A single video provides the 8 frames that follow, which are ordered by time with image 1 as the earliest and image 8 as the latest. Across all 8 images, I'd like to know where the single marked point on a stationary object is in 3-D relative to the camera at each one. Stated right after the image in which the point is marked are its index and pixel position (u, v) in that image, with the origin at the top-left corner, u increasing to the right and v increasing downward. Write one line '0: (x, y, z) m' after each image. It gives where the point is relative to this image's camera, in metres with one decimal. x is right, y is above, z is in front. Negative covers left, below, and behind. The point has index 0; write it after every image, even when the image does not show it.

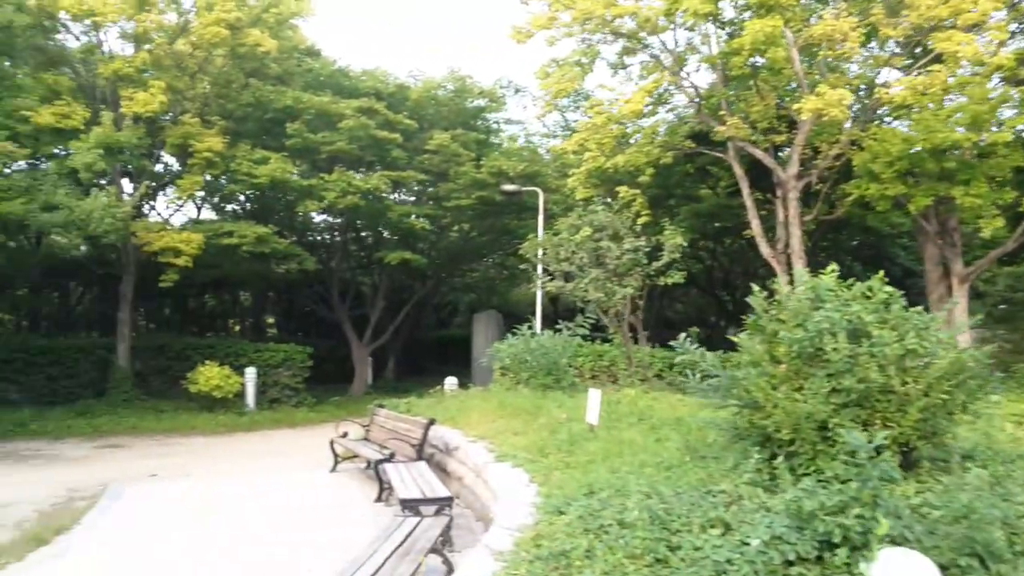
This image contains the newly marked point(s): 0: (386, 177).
0: (-2.7, +2.4, +17.1) m
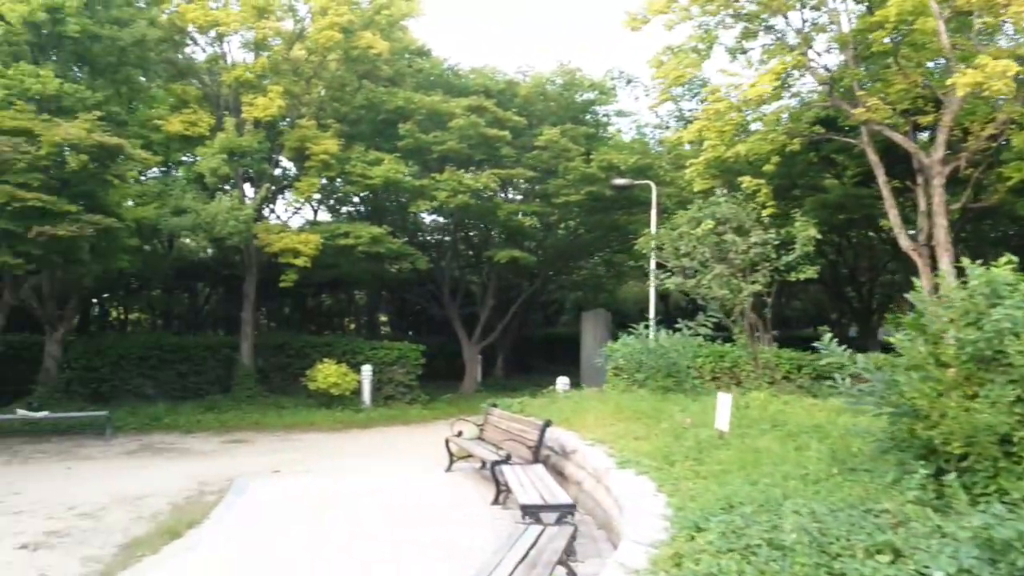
0: (-0.2, +2.5, +16.9) m
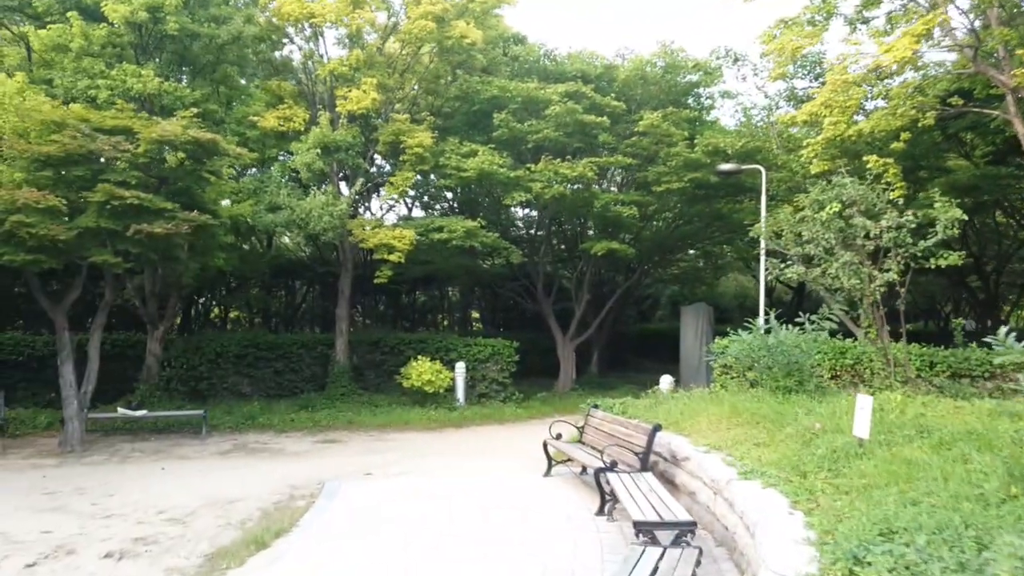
0: (+1.8, +2.6, +16.1) m
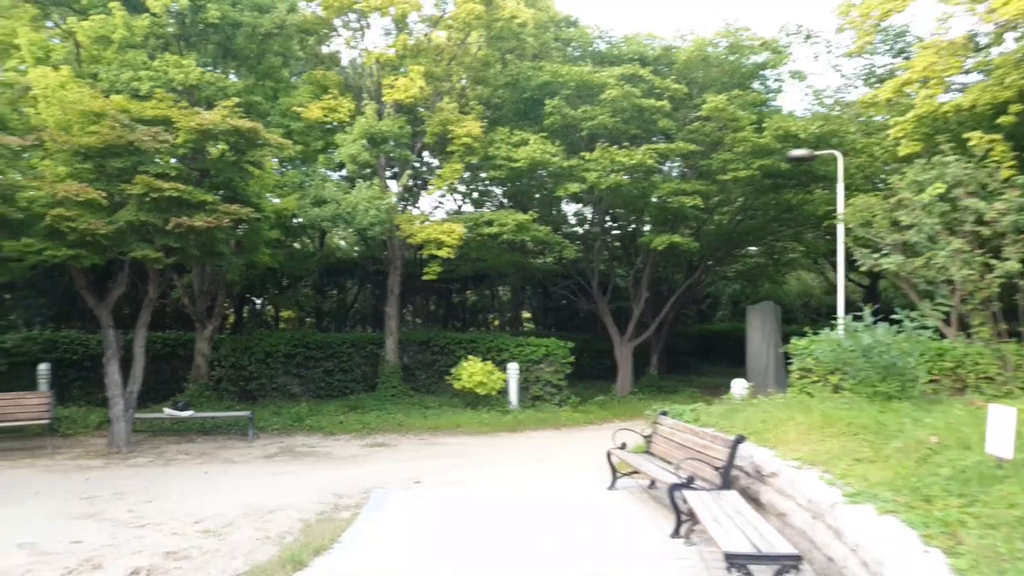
0: (+2.8, +2.7, +15.2) m
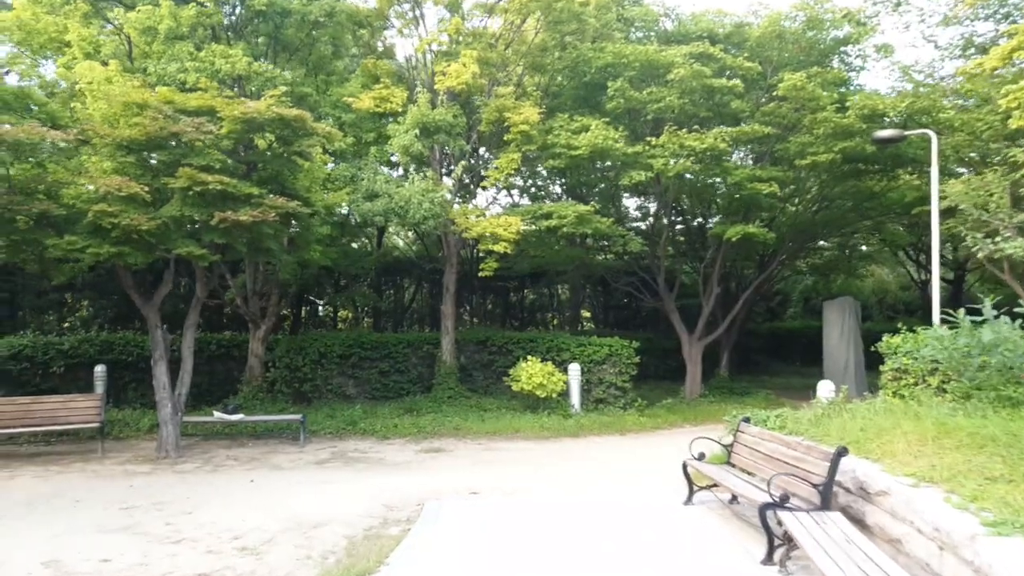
0: (+3.9, +2.8, +14.1) m
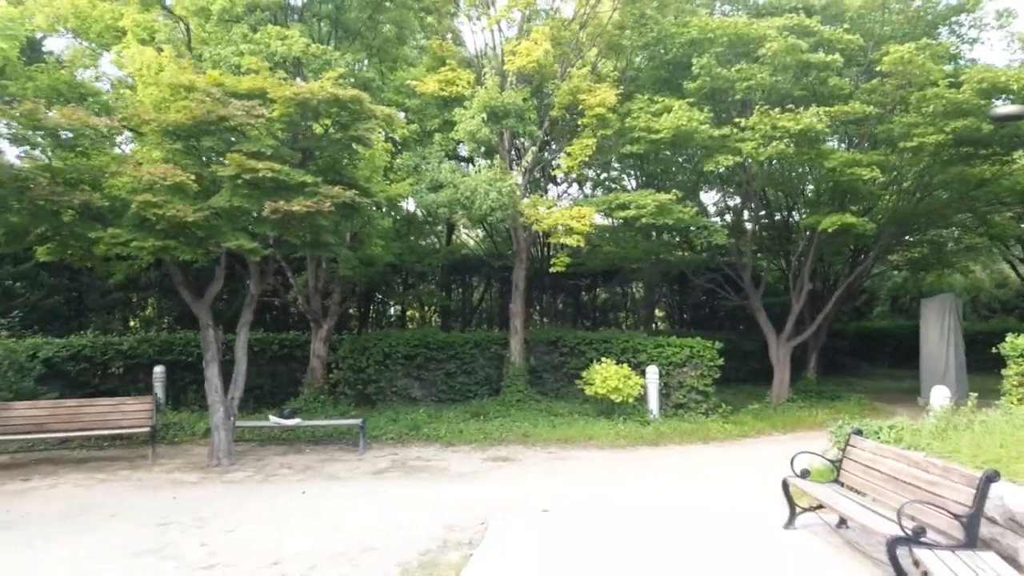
0: (+5.1, +2.9, +12.7) m
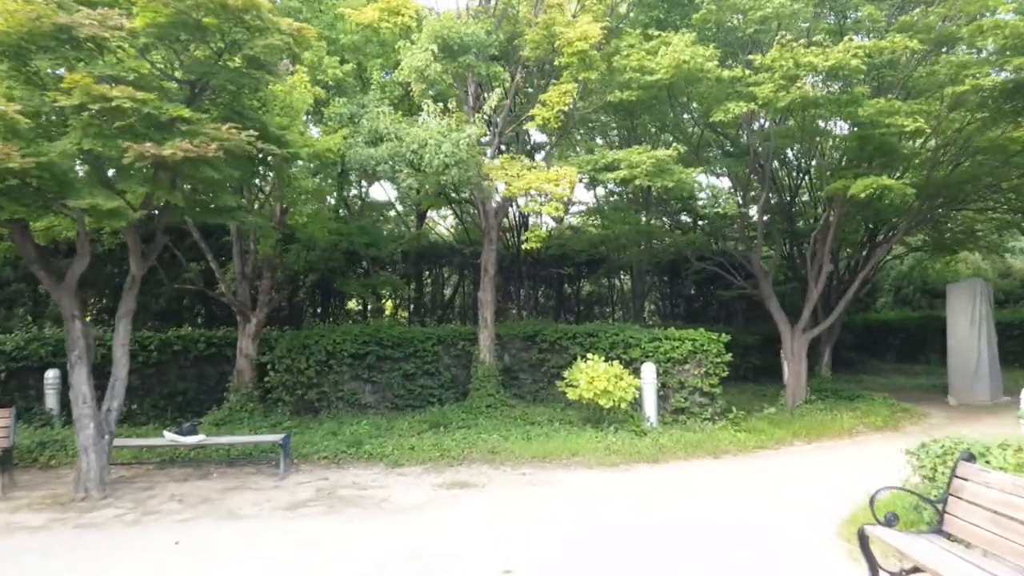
0: (+4.6, +3.2, +10.3) m
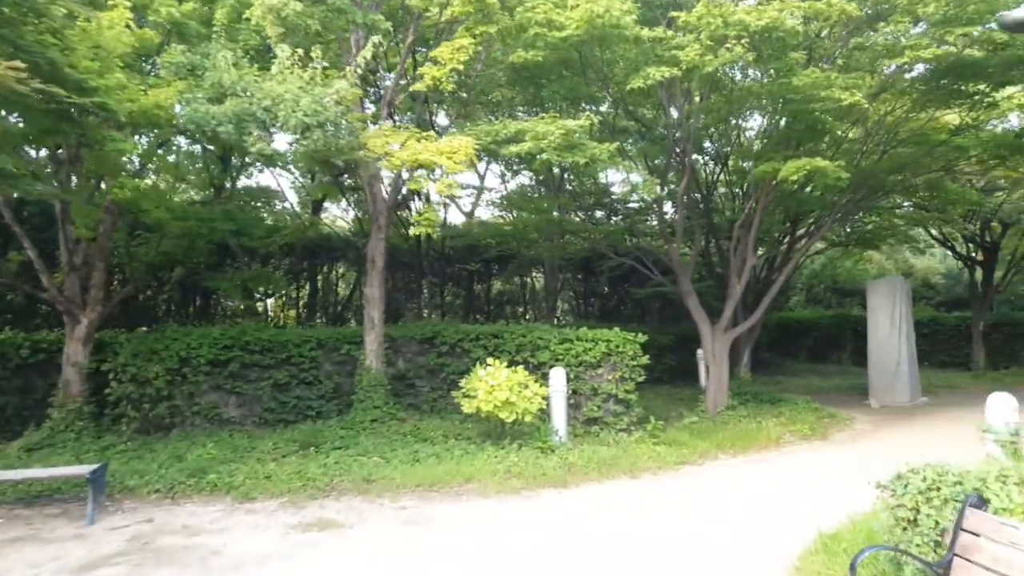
0: (+3.3, +3.3, +9.0) m
